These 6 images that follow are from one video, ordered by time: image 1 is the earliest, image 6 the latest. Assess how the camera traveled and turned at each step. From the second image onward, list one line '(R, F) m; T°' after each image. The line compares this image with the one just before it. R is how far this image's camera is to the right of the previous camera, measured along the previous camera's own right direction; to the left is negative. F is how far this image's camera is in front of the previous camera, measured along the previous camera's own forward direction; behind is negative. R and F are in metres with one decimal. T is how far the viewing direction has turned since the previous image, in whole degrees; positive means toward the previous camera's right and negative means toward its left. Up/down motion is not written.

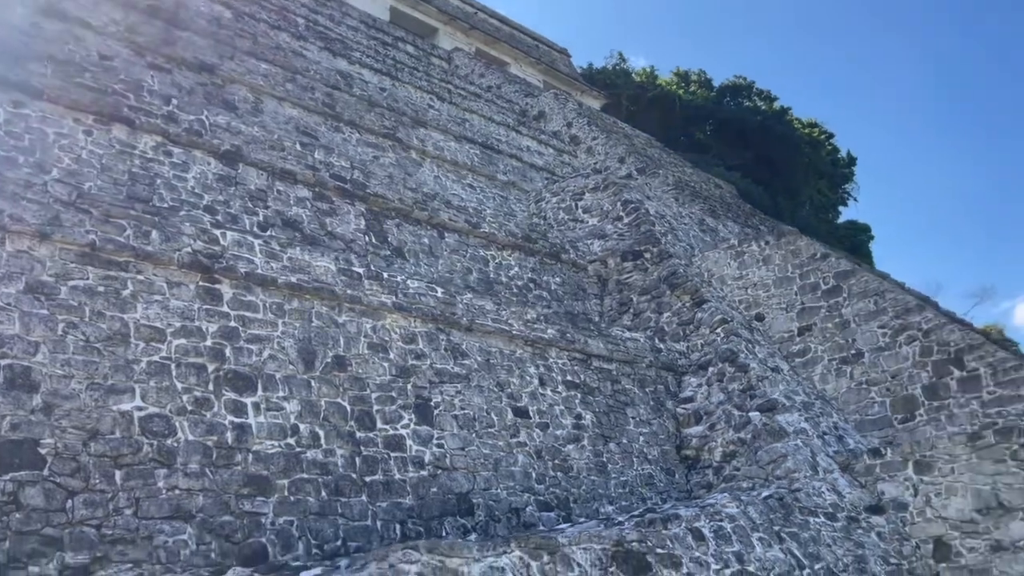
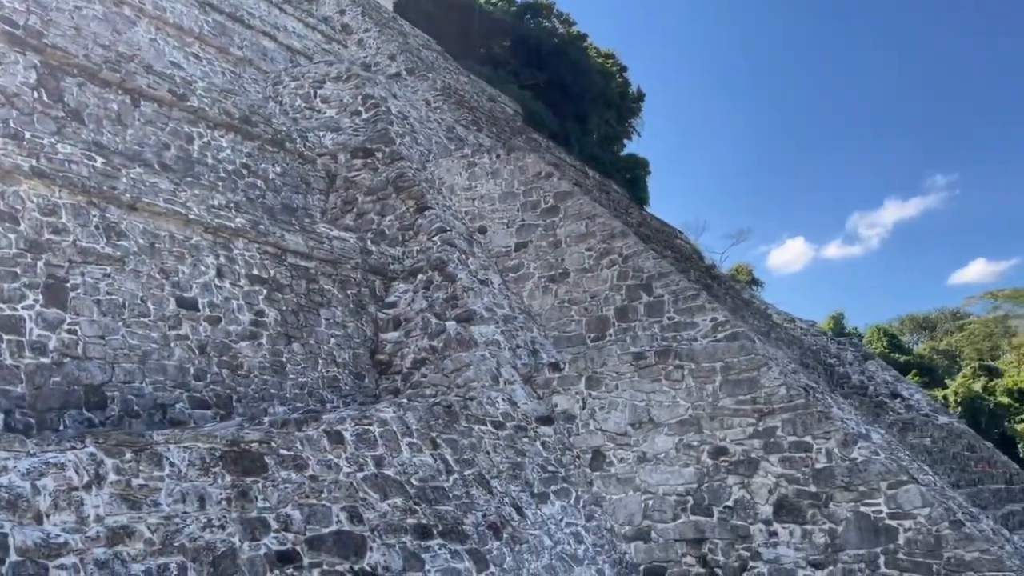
(+0.9, +0.2) m; +14°
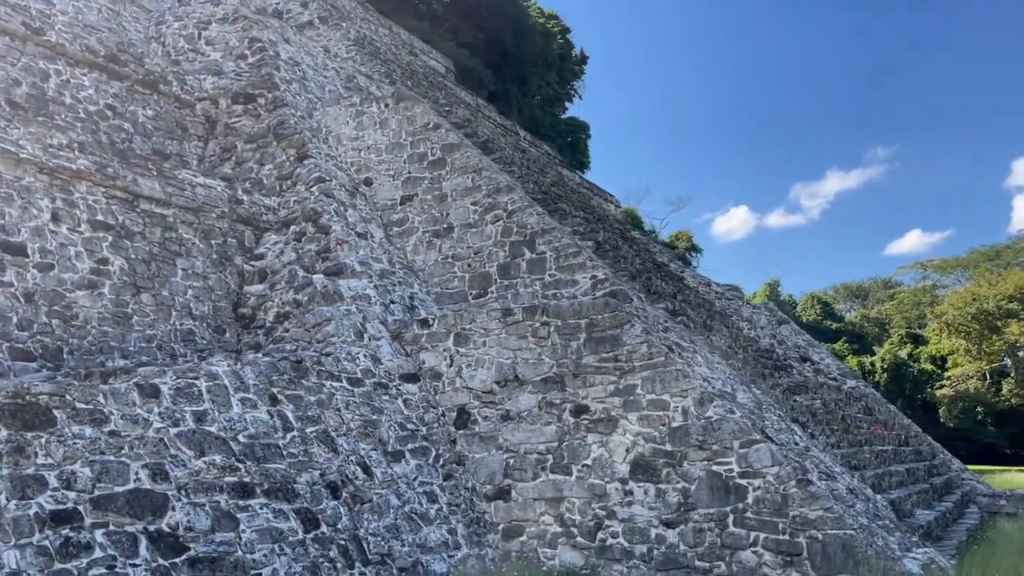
(+0.7, +0.2) m; +4°
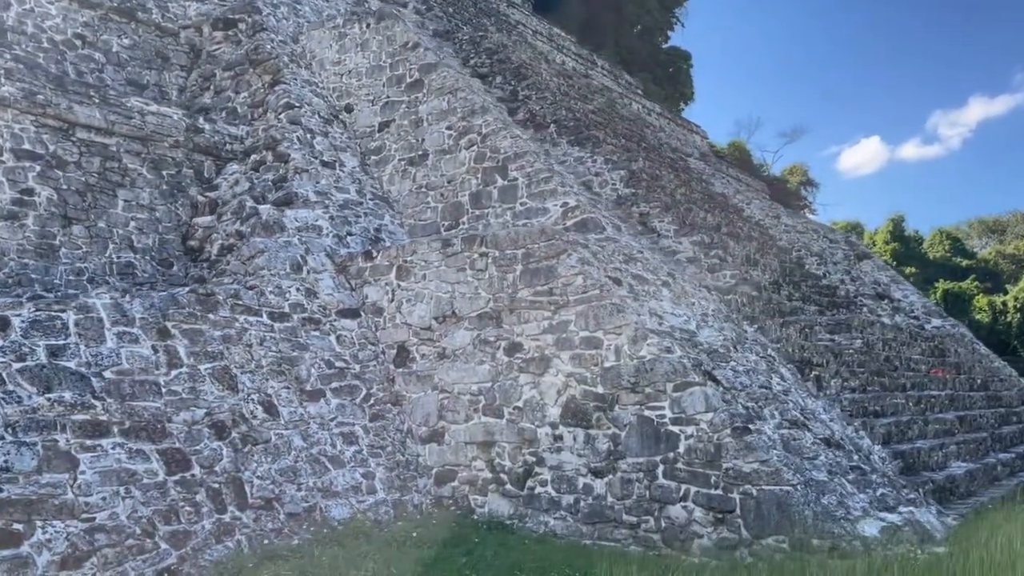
(+1.3, +0.7) m; -7°
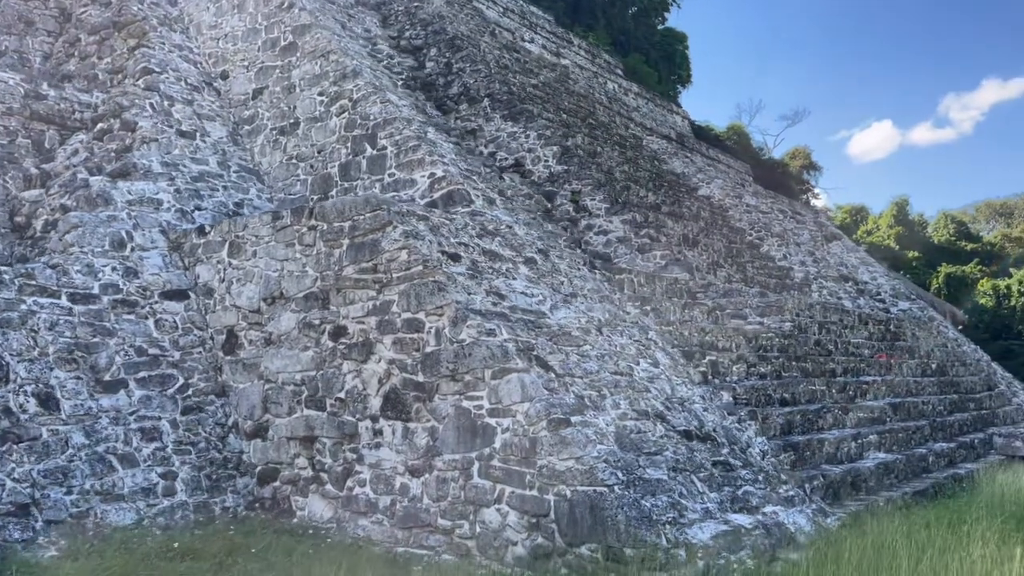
(+1.2, +0.7) m; 0°
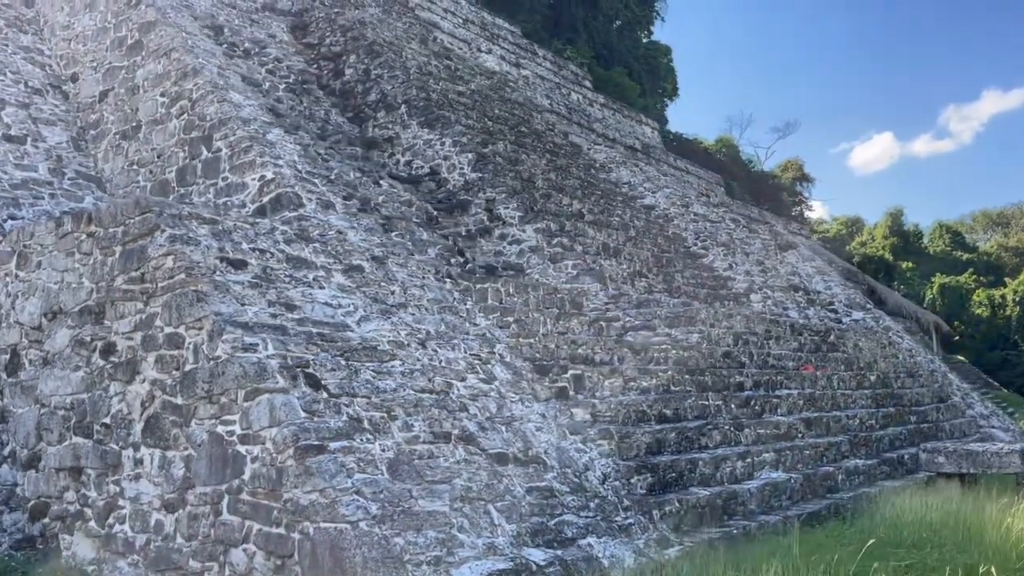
(+1.2, +0.6) m; 0°
